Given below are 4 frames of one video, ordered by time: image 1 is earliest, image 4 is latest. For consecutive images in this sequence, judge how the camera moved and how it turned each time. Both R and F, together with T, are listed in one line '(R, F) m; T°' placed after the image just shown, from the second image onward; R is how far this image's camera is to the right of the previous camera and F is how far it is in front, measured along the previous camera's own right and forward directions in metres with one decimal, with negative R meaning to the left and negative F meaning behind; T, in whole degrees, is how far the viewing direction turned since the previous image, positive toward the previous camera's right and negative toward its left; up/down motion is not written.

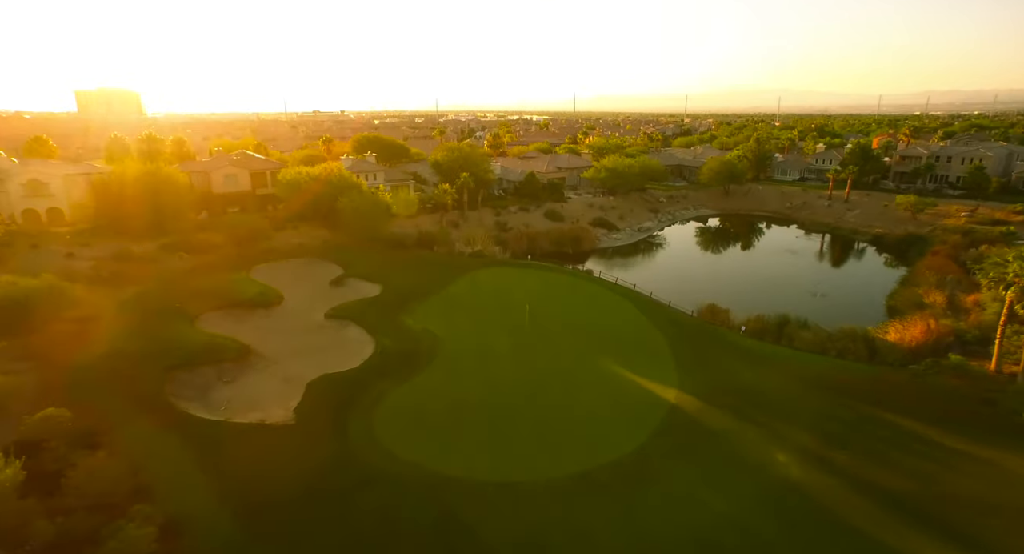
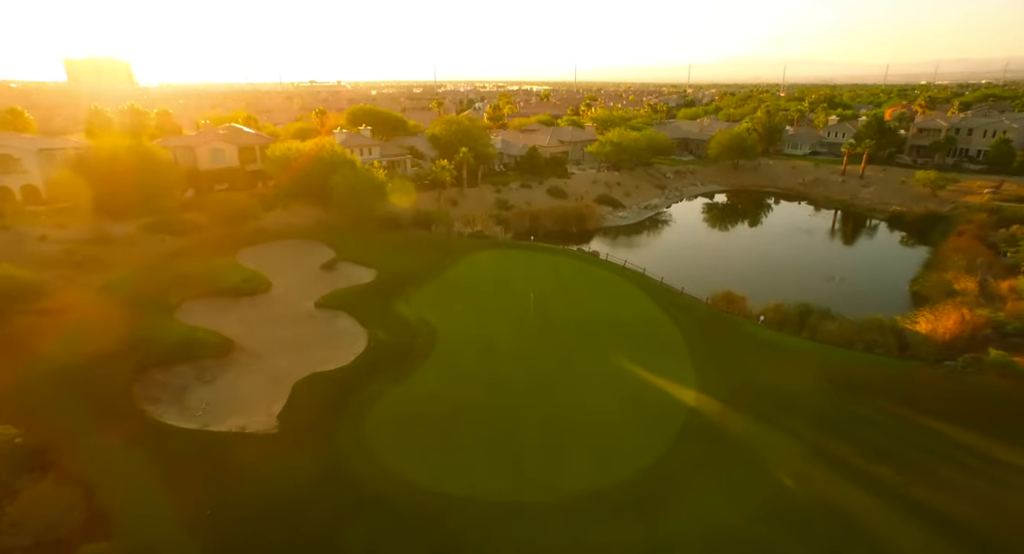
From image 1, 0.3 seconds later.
(-0.1, +1.7) m; 0°
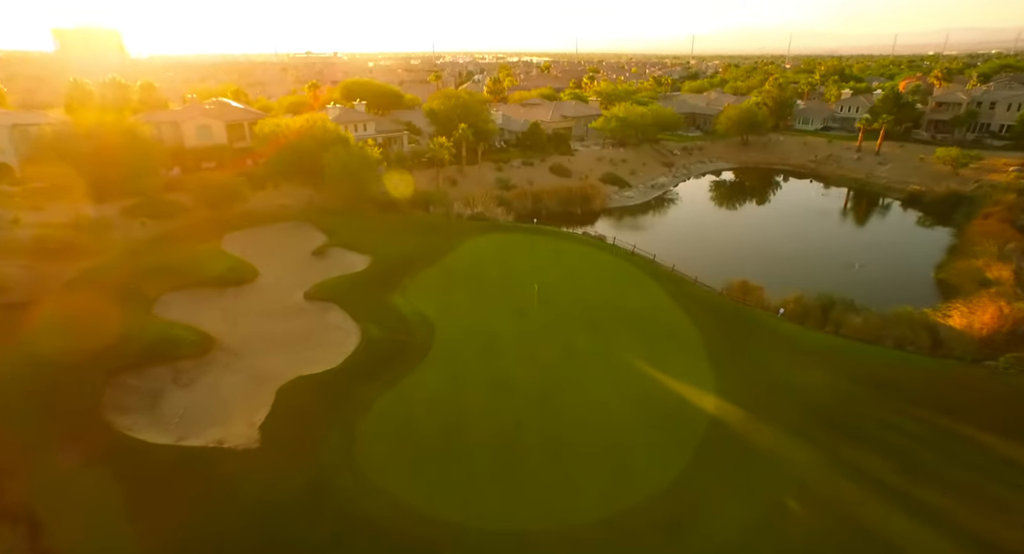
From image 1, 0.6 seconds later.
(-0.1, +1.5) m; 0°
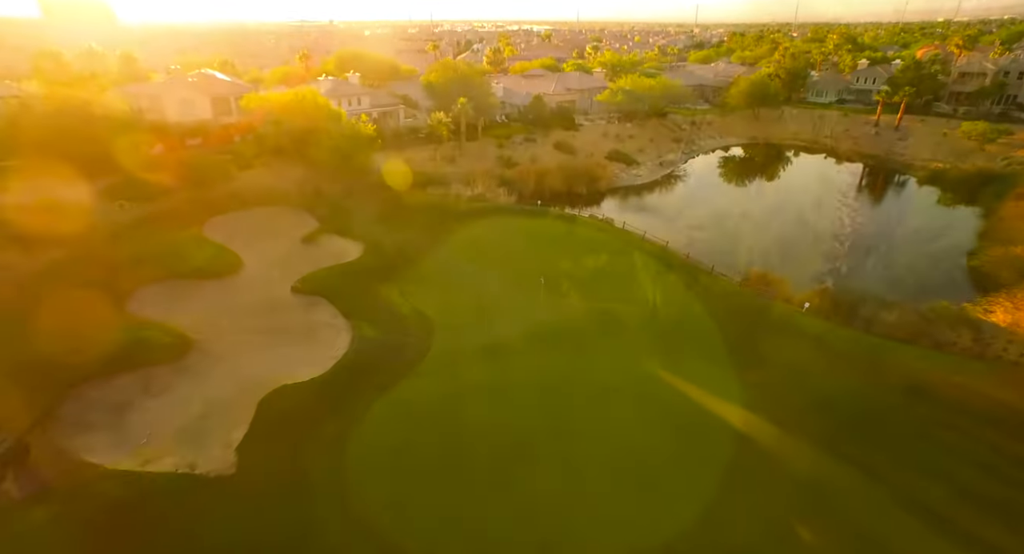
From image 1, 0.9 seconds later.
(-0.2, +1.7) m; 0°
